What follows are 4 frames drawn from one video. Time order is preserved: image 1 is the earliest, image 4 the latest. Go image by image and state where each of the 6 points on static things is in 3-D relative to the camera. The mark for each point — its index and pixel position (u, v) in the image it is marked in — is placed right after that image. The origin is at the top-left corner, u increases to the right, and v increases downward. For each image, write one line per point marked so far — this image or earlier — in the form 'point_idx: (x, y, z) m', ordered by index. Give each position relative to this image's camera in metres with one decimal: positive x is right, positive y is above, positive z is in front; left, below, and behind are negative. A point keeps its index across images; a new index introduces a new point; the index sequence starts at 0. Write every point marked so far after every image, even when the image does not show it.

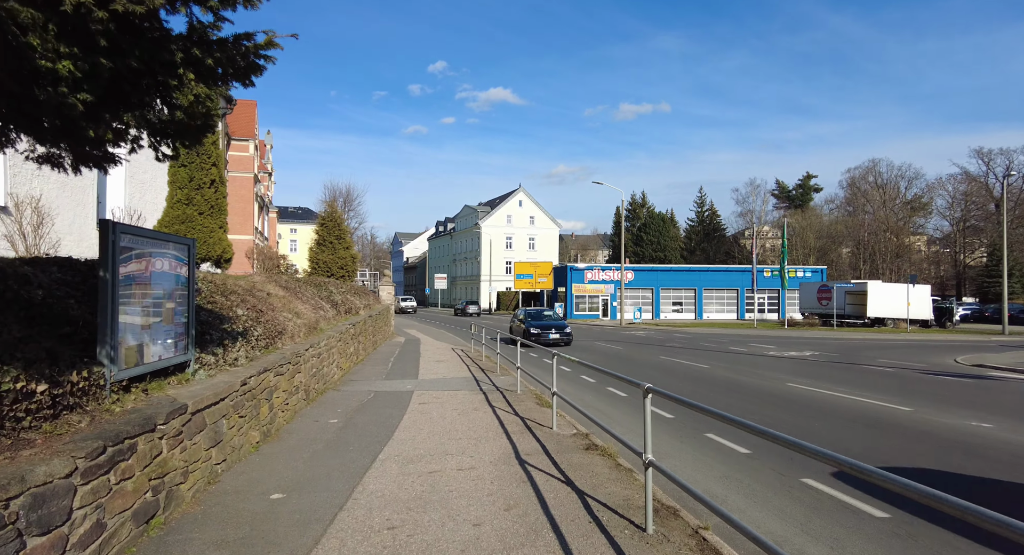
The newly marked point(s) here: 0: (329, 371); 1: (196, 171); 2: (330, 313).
0: (-3.3, -1.7, +11.3) m
1: (-6.1, +2.1, +12.3) m
2: (-4.3, -0.8, +14.8) m
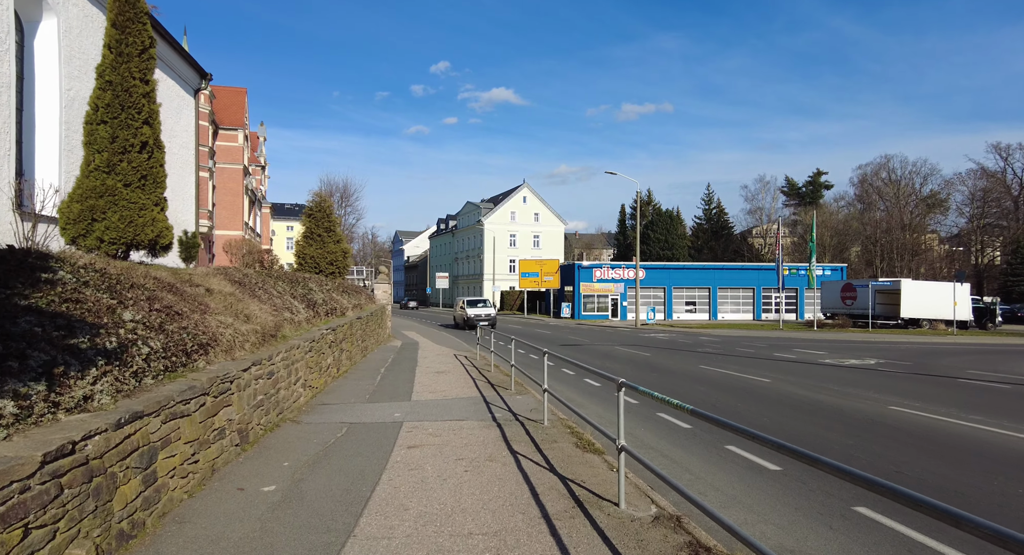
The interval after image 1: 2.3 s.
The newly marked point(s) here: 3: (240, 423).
0: (-3.0, -1.6, +8.4) m
1: (-5.8, +2.2, +9.3) m
2: (-4.0, -0.7, +11.9) m
3: (-2.7, -1.4, +6.3) m
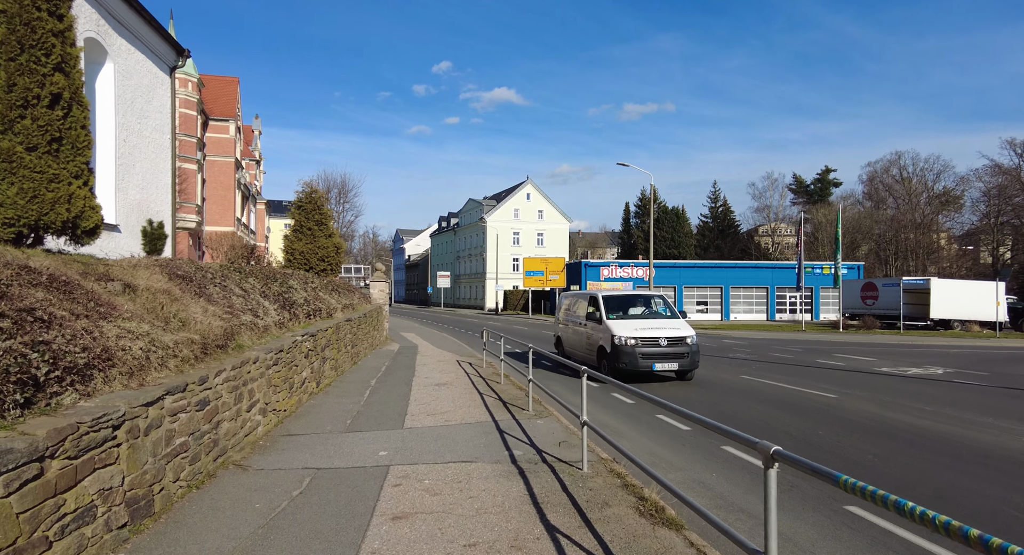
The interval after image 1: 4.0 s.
0: (-2.8, -1.5, +6.1) m
1: (-5.5, +2.3, +7.1) m
2: (-3.7, -0.6, +9.6) m
3: (-2.4, -1.4, +4.1) m
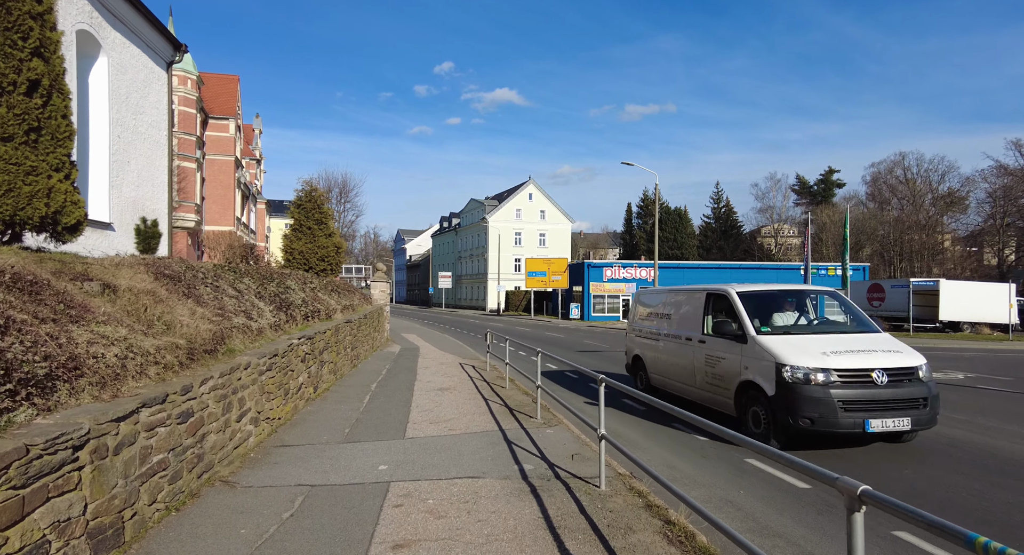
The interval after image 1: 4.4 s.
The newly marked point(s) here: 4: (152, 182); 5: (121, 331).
0: (-2.7, -1.5, +5.6) m
1: (-5.4, +2.3, +6.6) m
2: (-3.6, -0.6, +9.2) m
3: (-2.4, -1.3, +3.6) m
4: (-10.9, +2.9, +19.0) m
5: (-3.2, -0.4, +5.1) m
